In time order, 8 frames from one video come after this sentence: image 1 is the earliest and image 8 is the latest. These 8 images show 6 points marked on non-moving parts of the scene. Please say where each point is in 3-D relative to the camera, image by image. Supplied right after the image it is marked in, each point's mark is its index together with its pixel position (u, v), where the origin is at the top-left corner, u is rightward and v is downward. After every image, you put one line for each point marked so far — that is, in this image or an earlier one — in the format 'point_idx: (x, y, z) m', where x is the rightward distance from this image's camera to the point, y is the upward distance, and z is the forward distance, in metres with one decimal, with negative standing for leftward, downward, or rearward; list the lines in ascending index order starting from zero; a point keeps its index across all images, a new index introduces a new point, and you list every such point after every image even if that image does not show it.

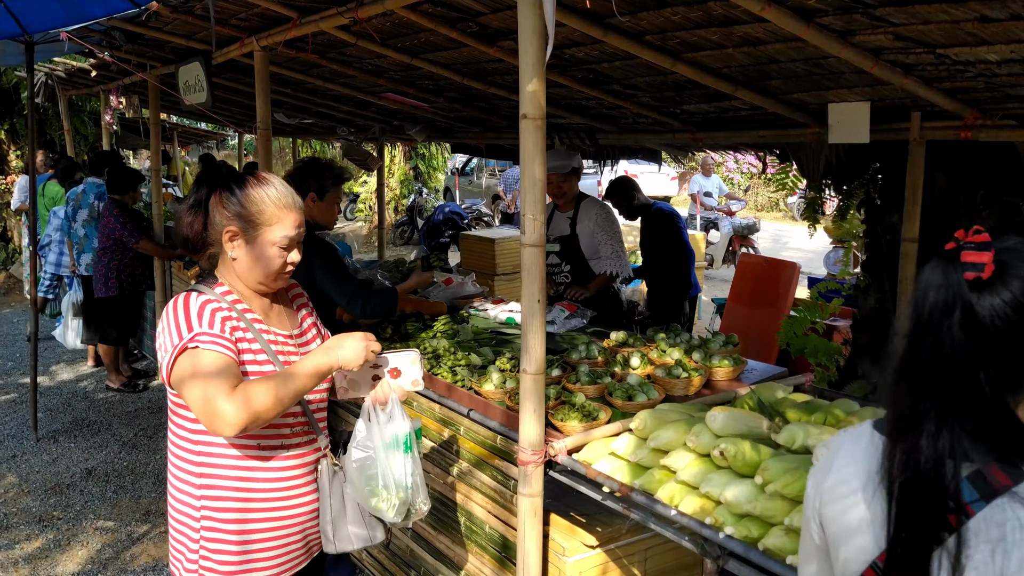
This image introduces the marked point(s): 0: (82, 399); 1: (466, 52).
0: (-2.9, -0.7, +5.1) m
1: (-0.2, +1.0, +3.1) m
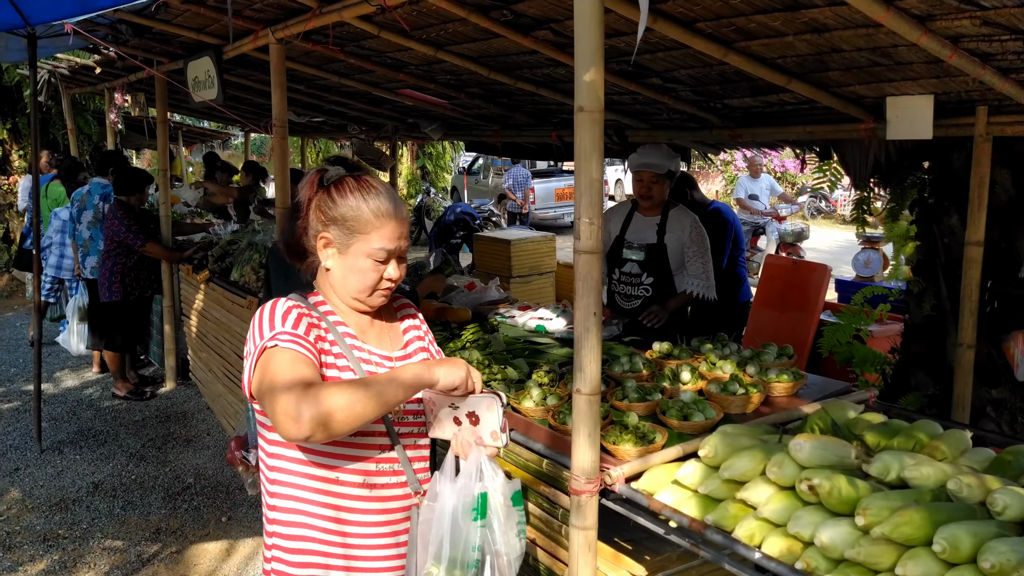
0: (-2.8, -0.8, +5.0) m
1: (-0.1, +0.9, +2.9) m
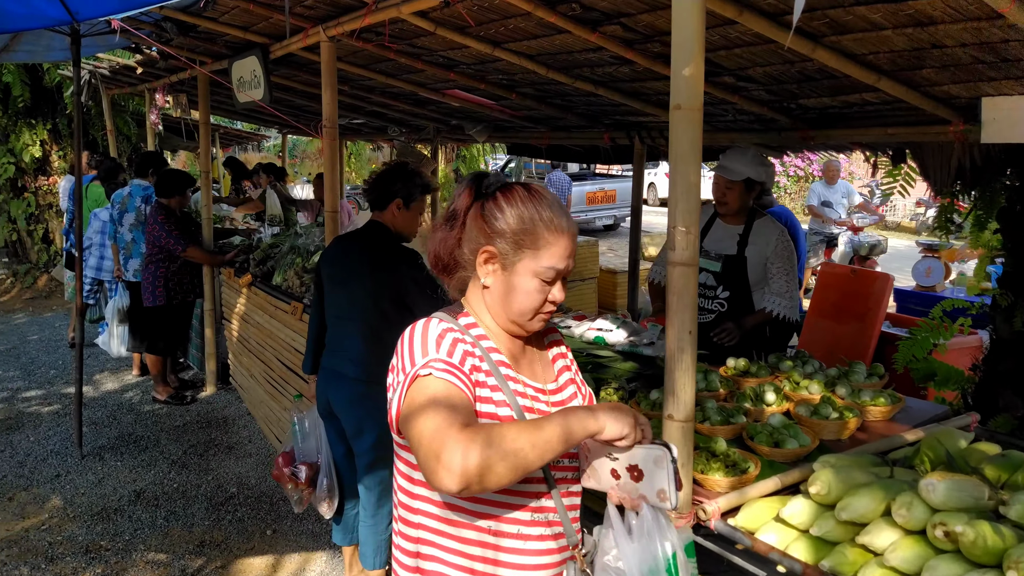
0: (-2.5, -0.8, +4.9) m
1: (+0.2, +0.9, +2.8) m
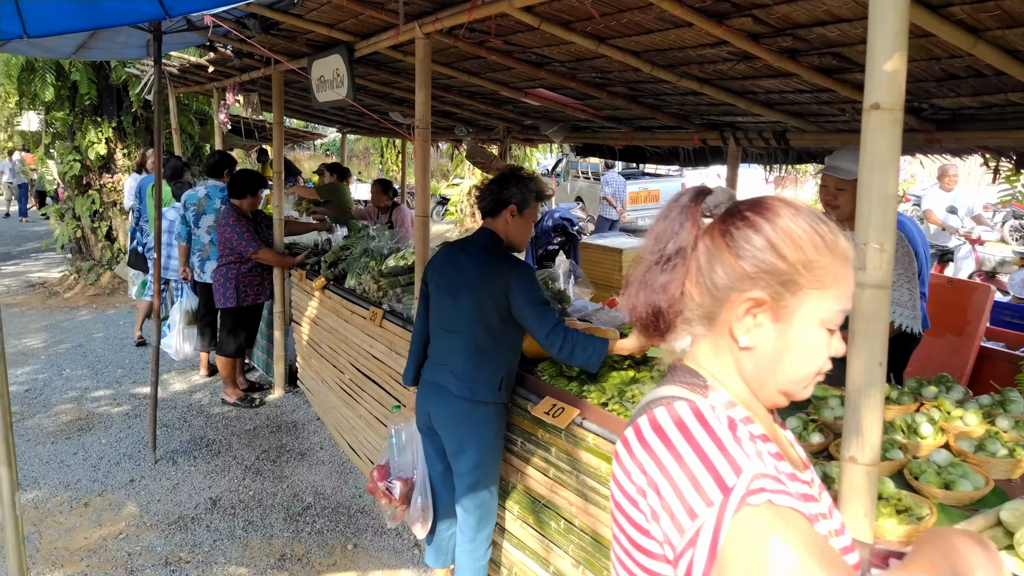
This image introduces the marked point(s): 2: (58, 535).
0: (-2.0, -0.8, +4.9) m
1: (+0.6, +0.8, +2.6) m
2: (-2.0, -1.1, +3.3) m
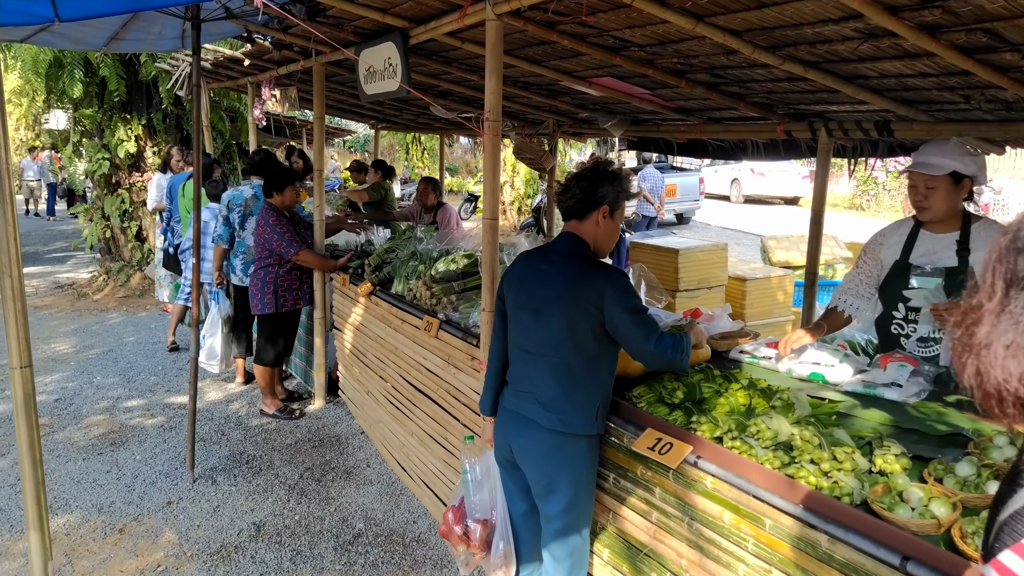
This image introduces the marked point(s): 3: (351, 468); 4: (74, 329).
0: (-1.7, -0.8, +4.6) m
1: (+0.8, +0.8, +2.2) m
2: (-1.7, -1.1, +3.1) m
3: (-0.9, -1.0, +4.1) m
4: (-4.0, -0.4, +7.0) m
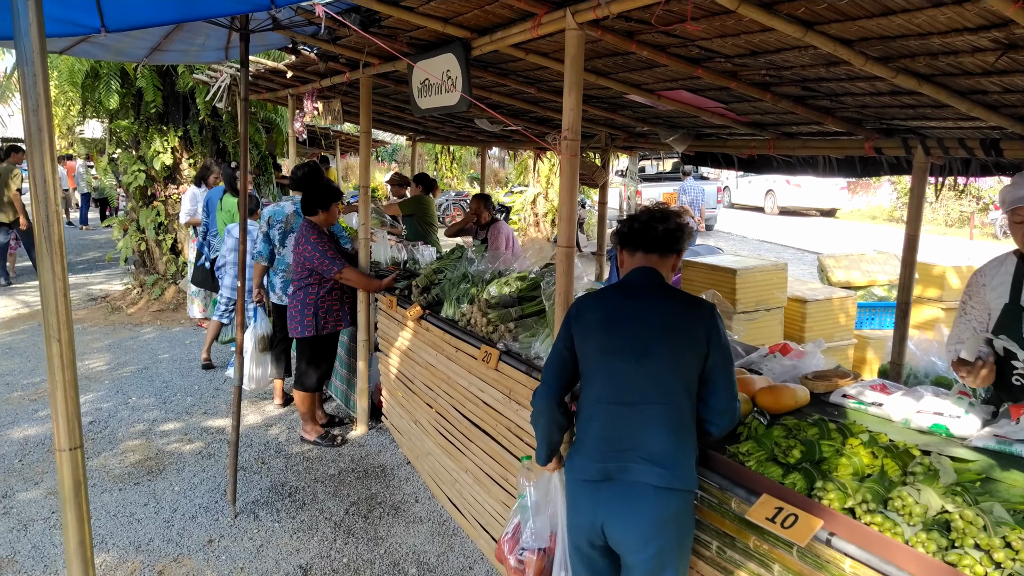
0: (-1.4, -1.0, +4.4) m
1: (+1.1, +0.7, +2.0) m
2: (-1.4, -1.2, +2.9) m
3: (-0.6, -1.1, +3.8) m
4: (-3.6, -0.5, +6.9) m
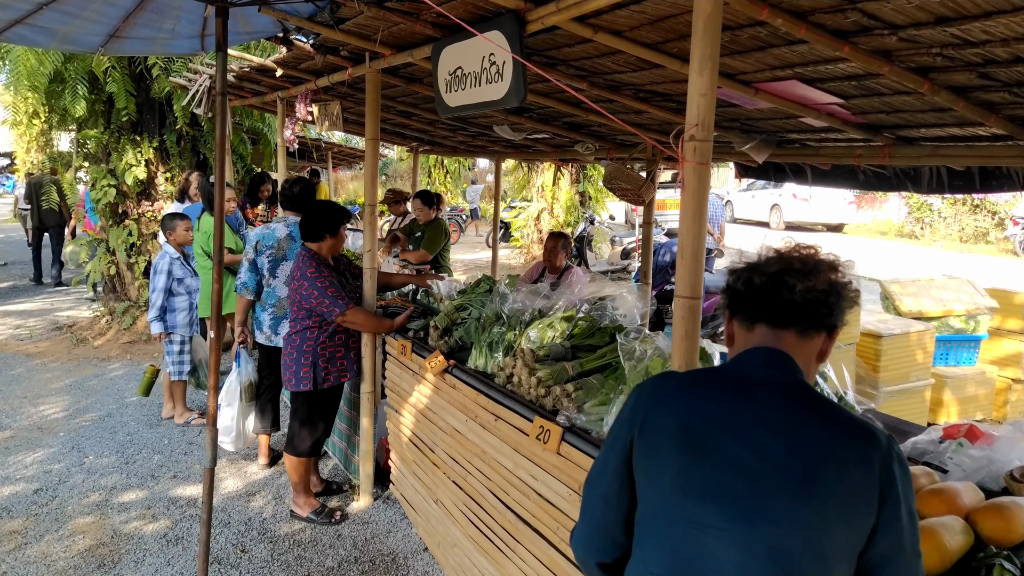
0: (-1.2, -1.1, +3.5) m
1: (+1.3, +0.5, +1.2) m
2: (-1.2, -1.4, +2.0) m
3: (-0.4, -1.3, +3.0) m
4: (-3.5, -0.8, +6.0) m
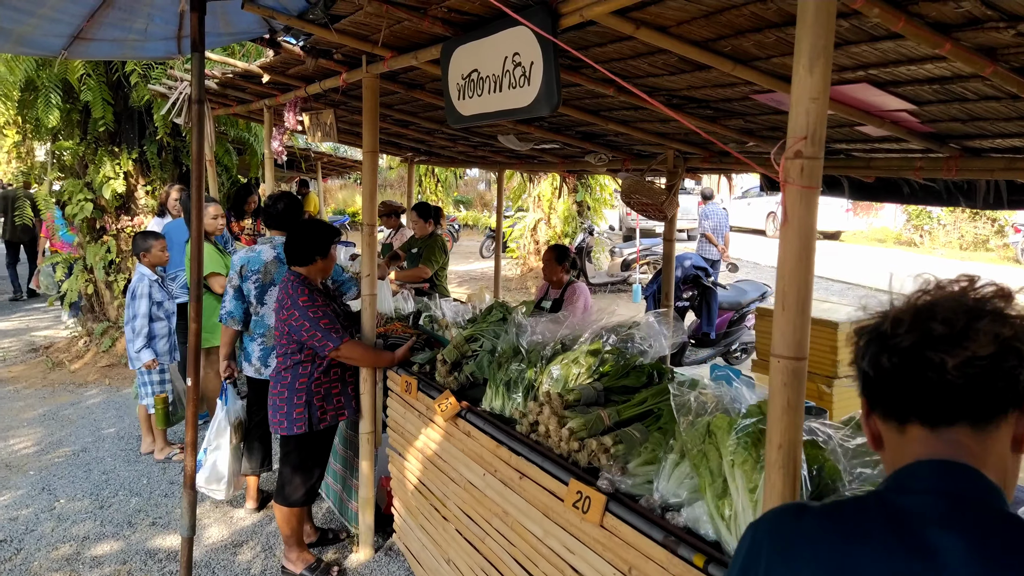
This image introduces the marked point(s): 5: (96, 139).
0: (-1.1, -1.3, +3.1) m
1: (+1.4, +0.5, +0.8) m
2: (-1.1, -1.5, +1.6) m
3: (-0.3, -1.4, +2.6) m
4: (-3.4, -0.9, +5.6) m
5: (-3.6, +1.3, +6.6) m
